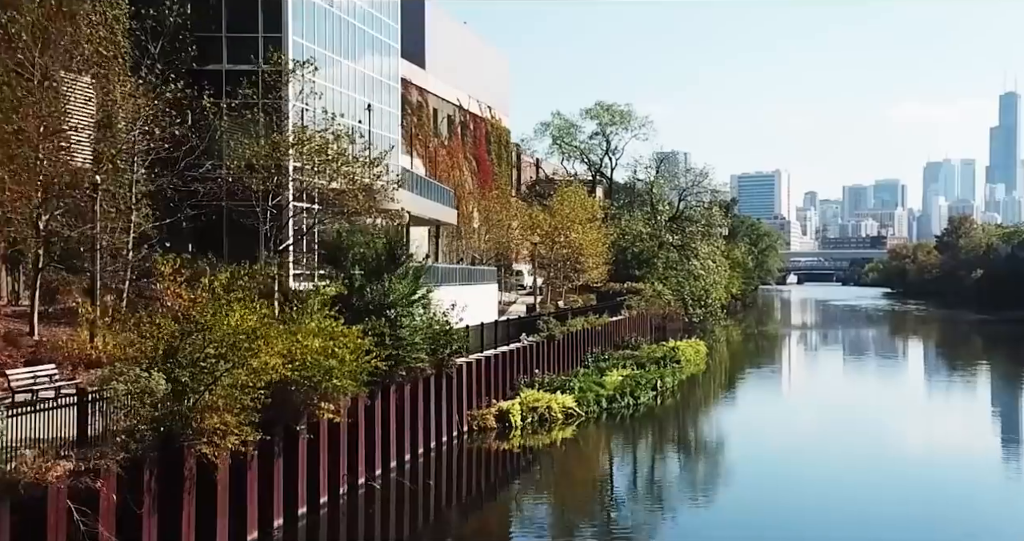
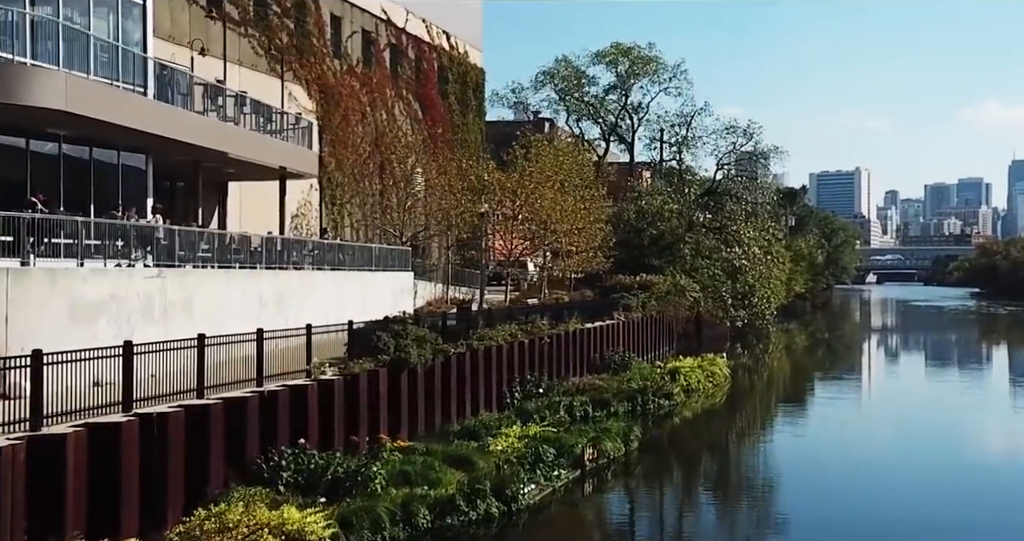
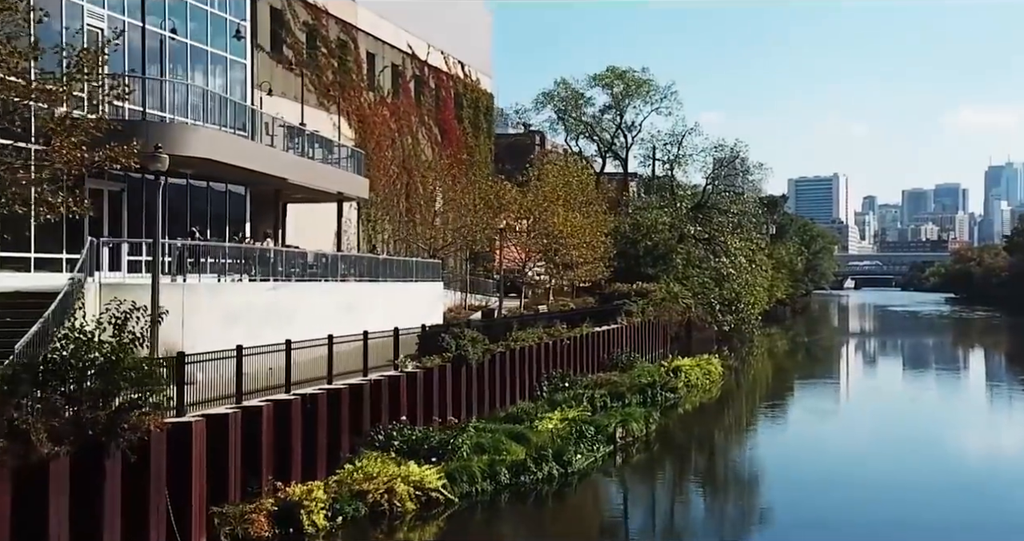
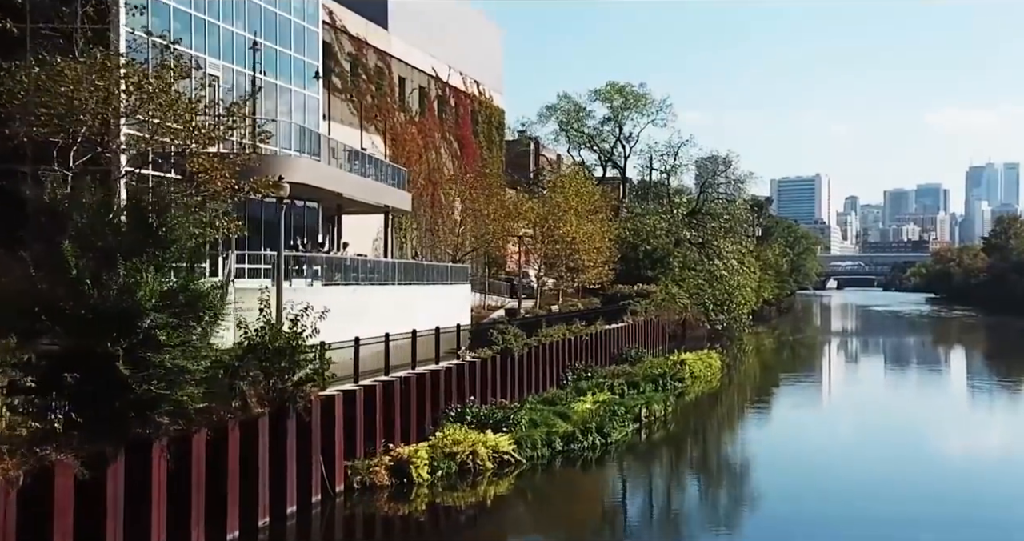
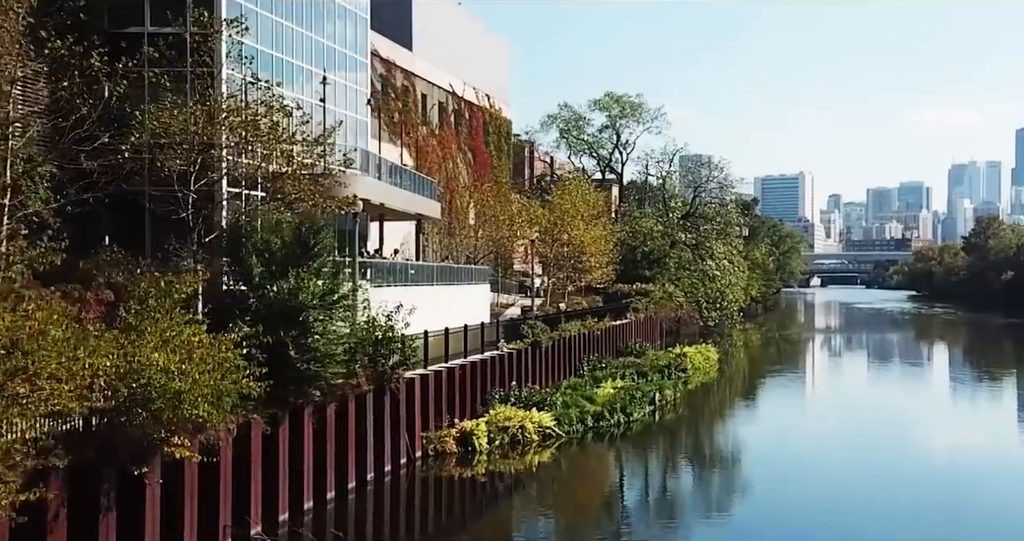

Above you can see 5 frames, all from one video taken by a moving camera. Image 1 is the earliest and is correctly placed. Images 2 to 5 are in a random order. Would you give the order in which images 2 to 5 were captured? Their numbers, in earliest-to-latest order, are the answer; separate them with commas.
5, 4, 3, 2
